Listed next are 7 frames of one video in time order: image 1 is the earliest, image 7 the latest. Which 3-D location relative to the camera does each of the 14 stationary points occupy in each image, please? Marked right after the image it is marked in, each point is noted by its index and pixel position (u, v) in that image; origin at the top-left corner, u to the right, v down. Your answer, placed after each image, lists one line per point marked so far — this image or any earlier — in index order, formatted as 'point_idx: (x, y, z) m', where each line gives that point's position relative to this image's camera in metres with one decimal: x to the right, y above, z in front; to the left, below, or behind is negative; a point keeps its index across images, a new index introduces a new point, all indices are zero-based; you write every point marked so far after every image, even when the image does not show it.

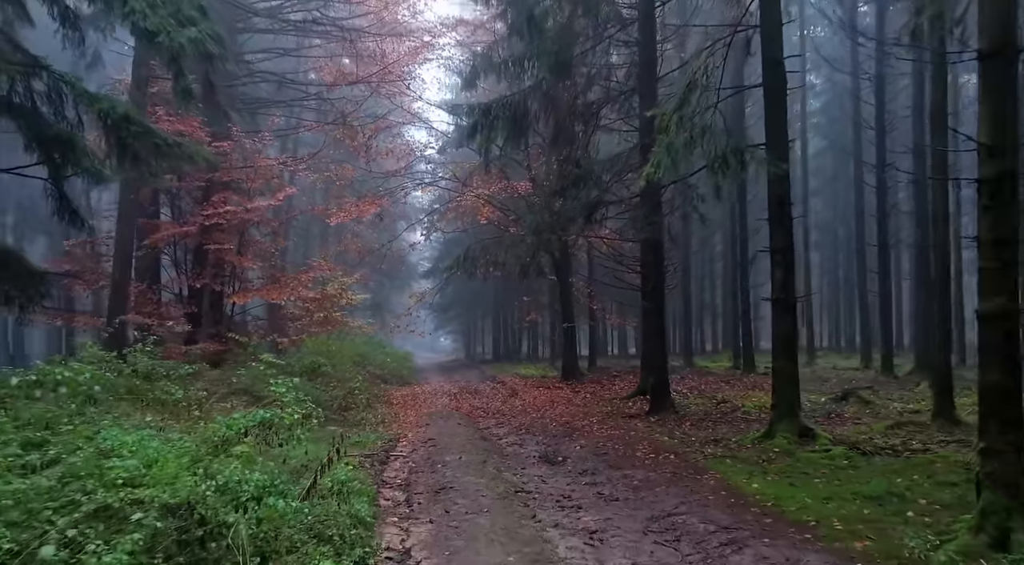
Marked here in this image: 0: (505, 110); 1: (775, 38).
0: (-0.1, +2.8, +13.4) m
1: (+3.6, +3.3, +11.0) m
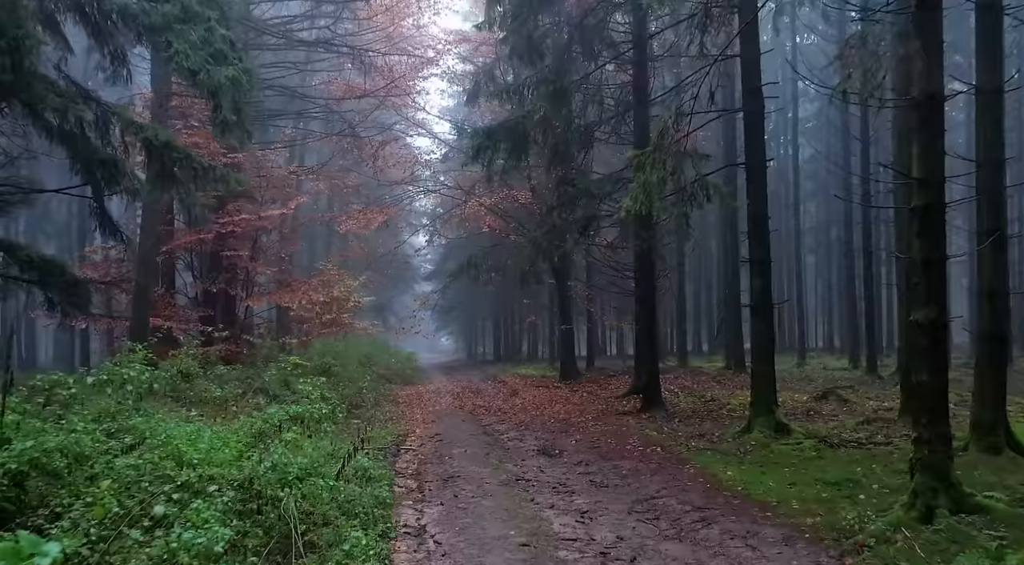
0: (-0.1, +2.6, +14.4) m
1: (+3.6, +3.1, +12.0) m
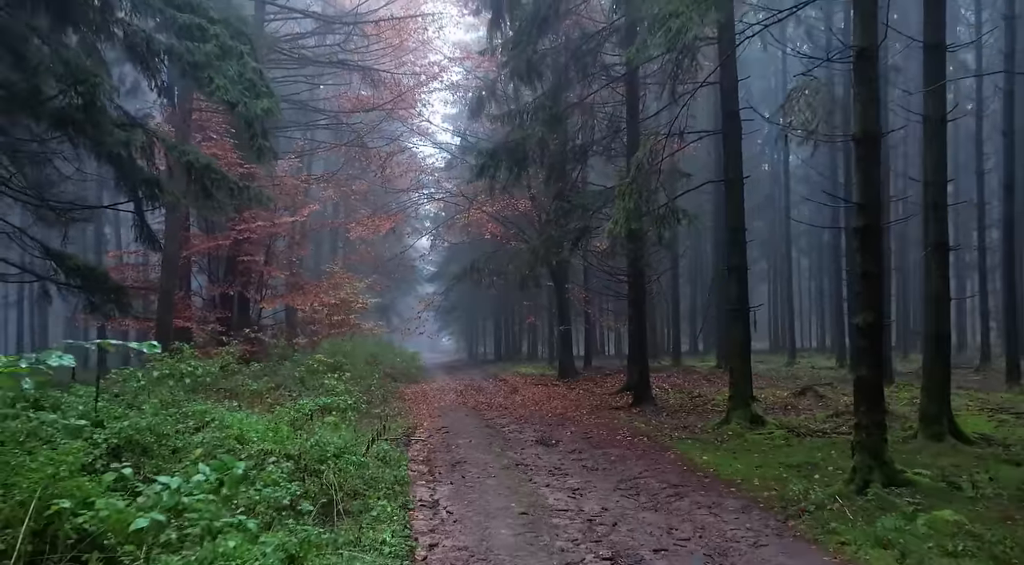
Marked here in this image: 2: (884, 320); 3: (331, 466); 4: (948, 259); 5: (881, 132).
0: (-0.1, +2.5, +15.7) m
1: (+3.6, +3.0, +13.3) m
2: (+3.7, -0.4, +8.2) m
3: (-1.7, -1.7, +7.7) m
4: (+5.8, +0.3, +10.8) m
5: (+3.8, +1.5, +8.3) m
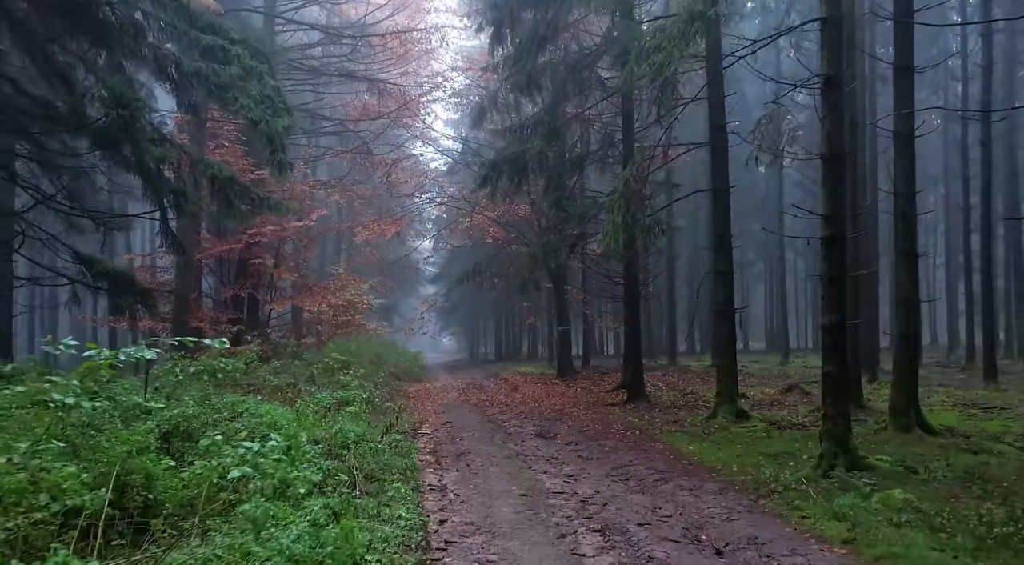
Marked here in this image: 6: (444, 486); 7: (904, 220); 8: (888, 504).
0: (-0.1, +2.5, +16.6) m
1: (+3.6, +3.0, +14.2) m
2: (+3.7, -0.4, +9.1) m
3: (-1.7, -1.8, +8.6) m
4: (+5.8, +0.2, +11.7) m
5: (+3.8, +1.5, +9.2) m
6: (-0.8, -2.4, +9.5) m
7: (+5.7, +0.9, +11.8) m
8: (+3.4, -2.0, +7.5) m
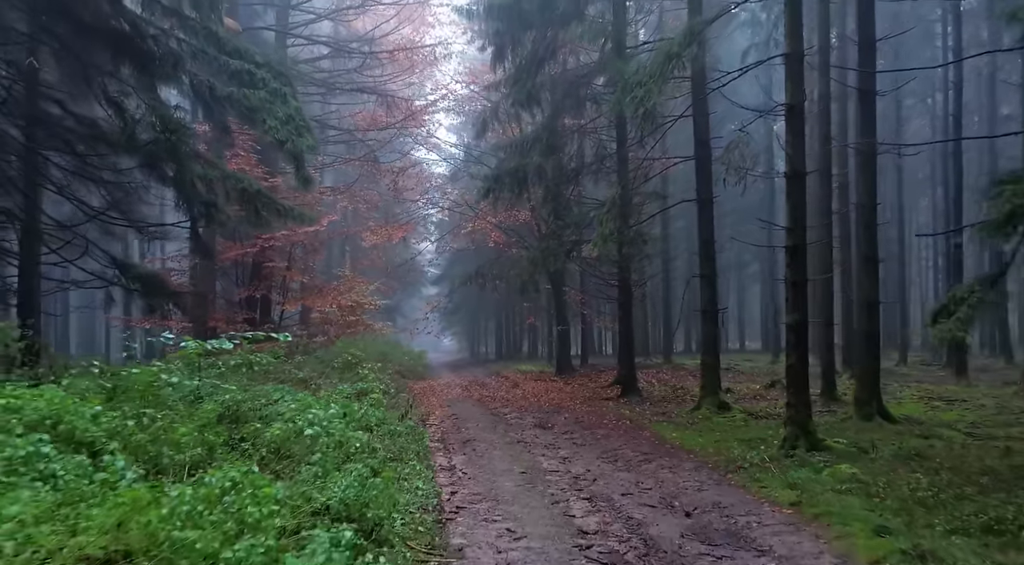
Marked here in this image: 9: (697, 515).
0: (-0.1, +2.4, +17.8) m
1: (+3.6, +2.9, +15.4) m
2: (+3.8, -0.5, +10.3) m
3: (-1.6, -1.8, +9.8) m
4: (+5.8, +0.2, +12.9) m
5: (+3.8, +1.4, +10.5) m
6: (-0.8, -2.4, +10.7) m
7: (+5.7, +0.9, +13.0) m
8: (+3.5, -2.1, +8.7) m
9: (+1.8, -2.2, +7.8) m
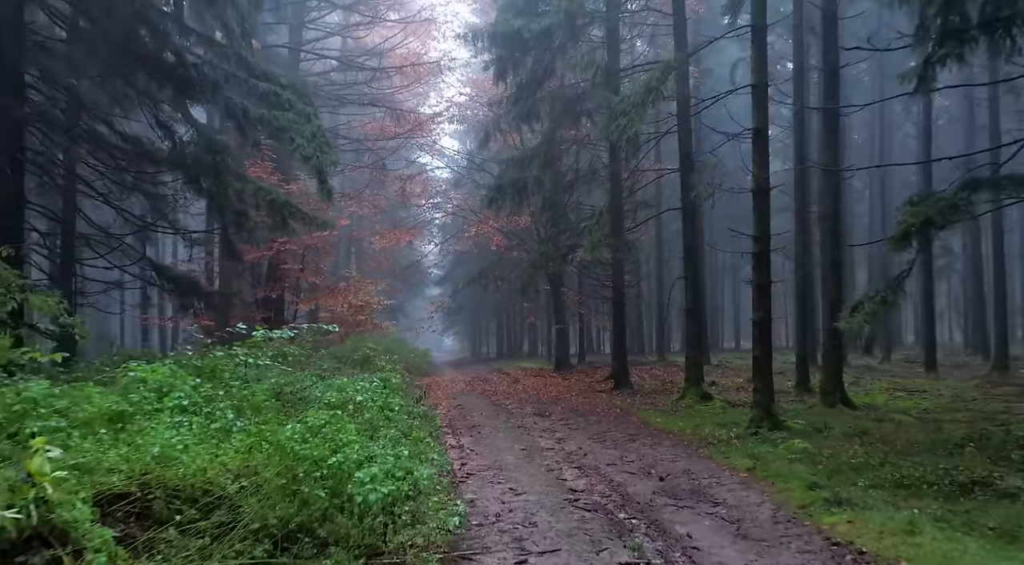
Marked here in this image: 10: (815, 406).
0: (0.0, +2.4, +19.4) m
1: (+3.6, +2.9, +16.9) m
2: (+3.8, -0.5, +11.9) m
3: (-1.6, -1.8, +11.4) m
4: (+5.8, +0.2, +14.4) m
5: (+3.8, +1.4, +12.0) m
6: (-0.8, -2.4, +12.3) m
7: (+5.7, +0.8, +14.5) m
8: (+3.5, -2.1, +10.2) m
9: (+1.8, -2.2, +9.3) m
10: (+5.4, -2.2, +14.6) m
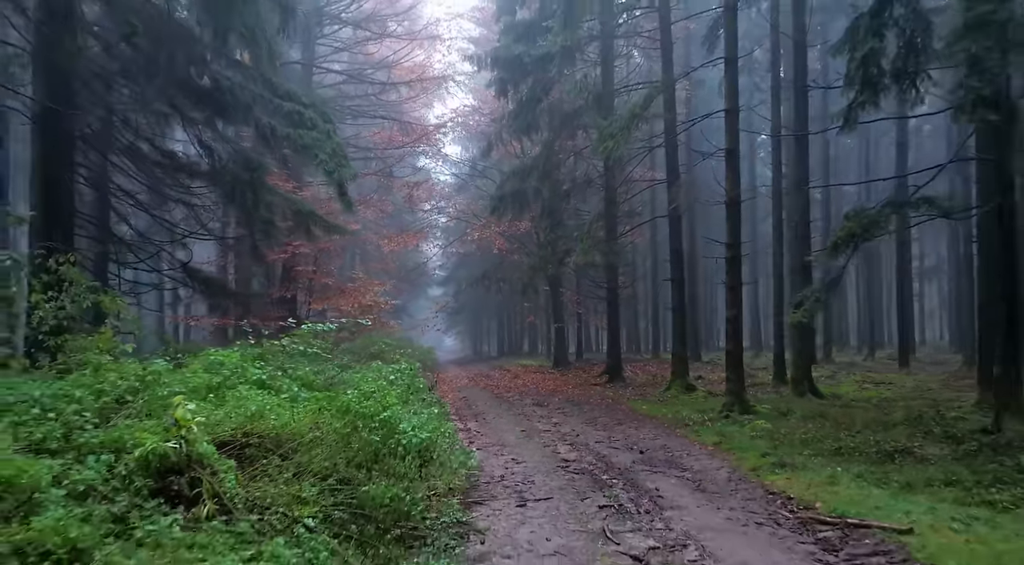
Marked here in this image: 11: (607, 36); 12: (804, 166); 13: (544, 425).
0: (0.0, +2.4, +20.9) m
1: (+3.7, +2.9, +18.5) m
2: (+3.8, -0.5, +13.5) m
3: (-1.6, -1.9, +12.9) m
4: (+5.9, +0.1, +16.0) m
5: (+3.8, +1.4, +13.6) m
6: (-0.7, -2.5, +13.9) m
7: (+5.7, +0.8, +16.1) m
8: (+3.5, -2.1, +11.8) m
9: (+1.8, -2.3, +10.9) m
10: (+5.5, -2.2, +16.2) m
11: (+2.2, +5.8, +19.1) m
12: (+5.7, +2.3, +16.0) m
13: (+0.5, -2.5, +14.2) m
